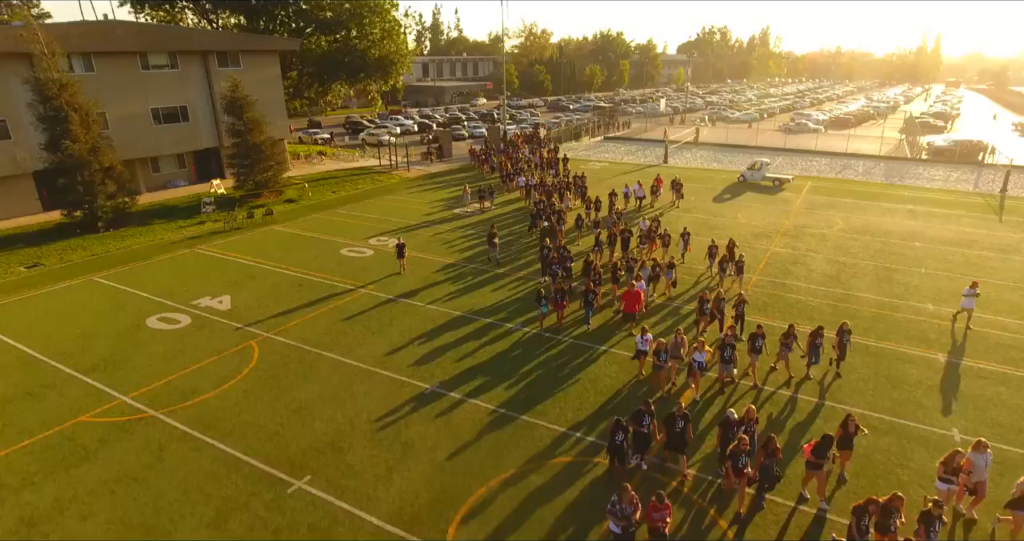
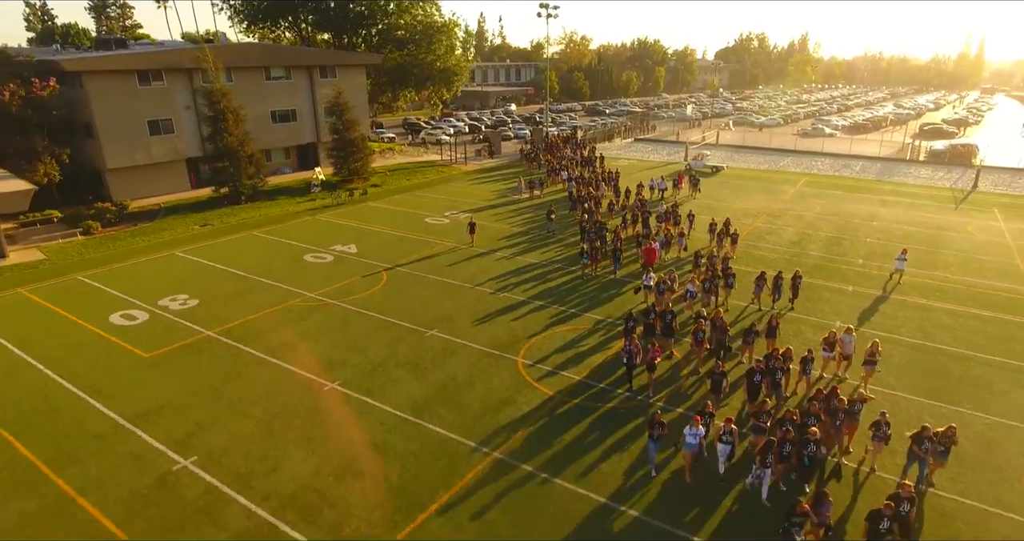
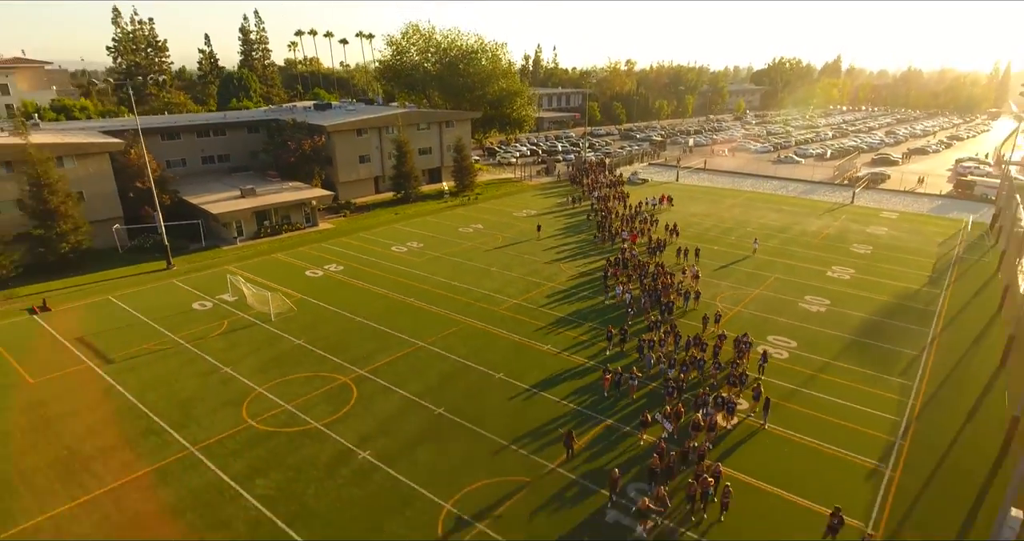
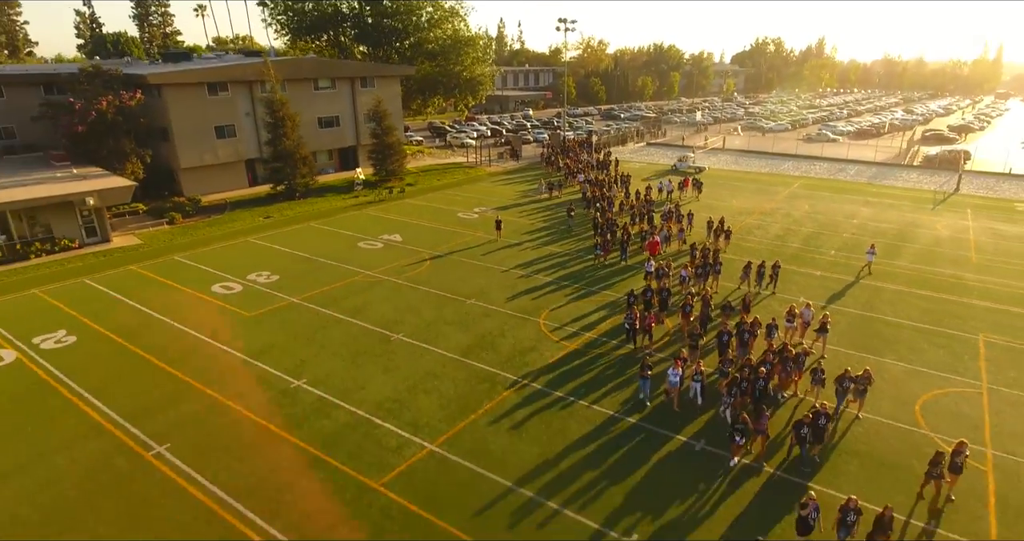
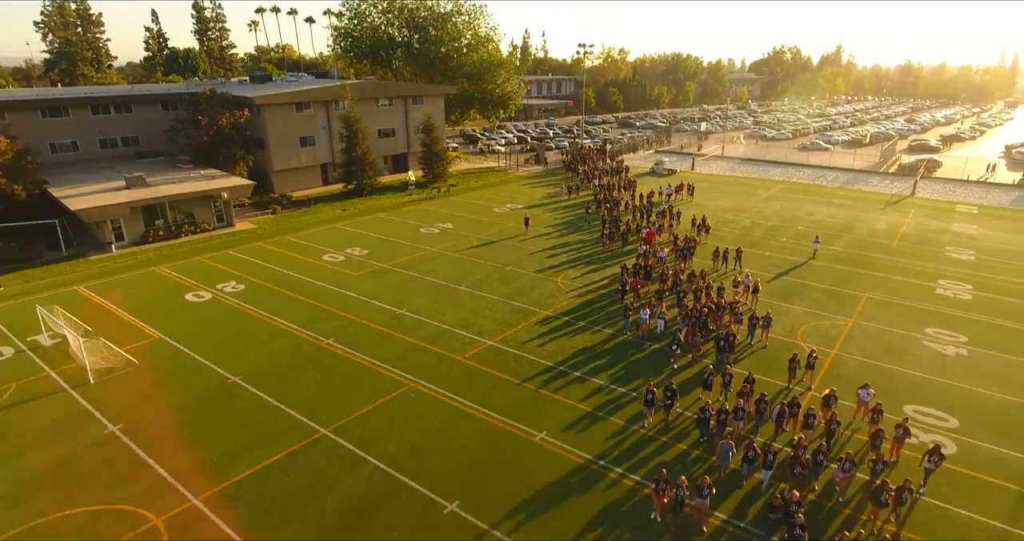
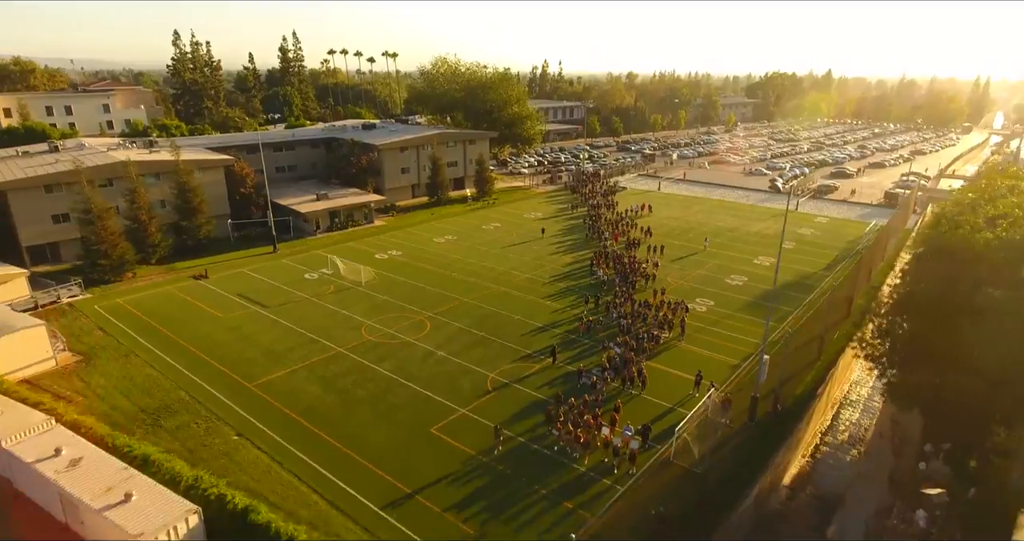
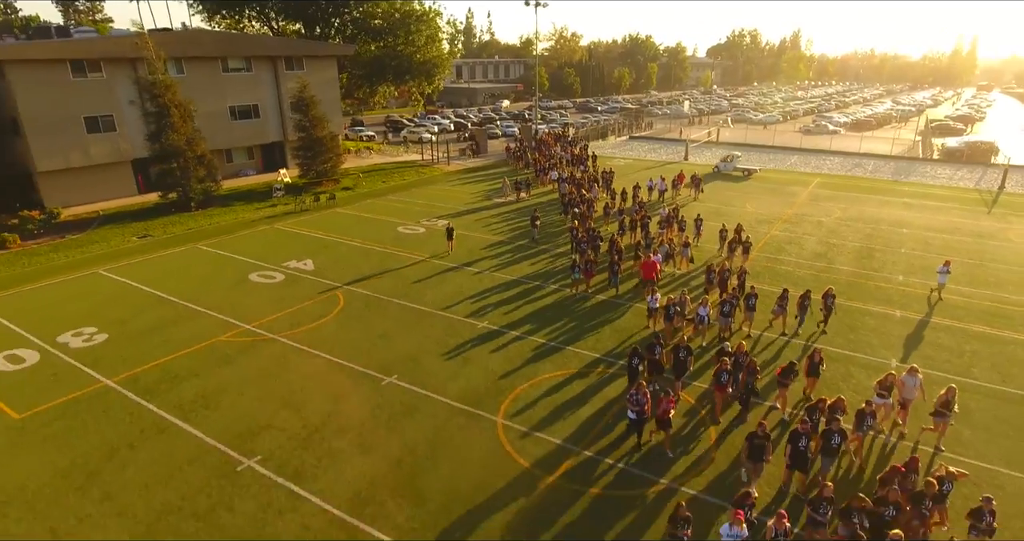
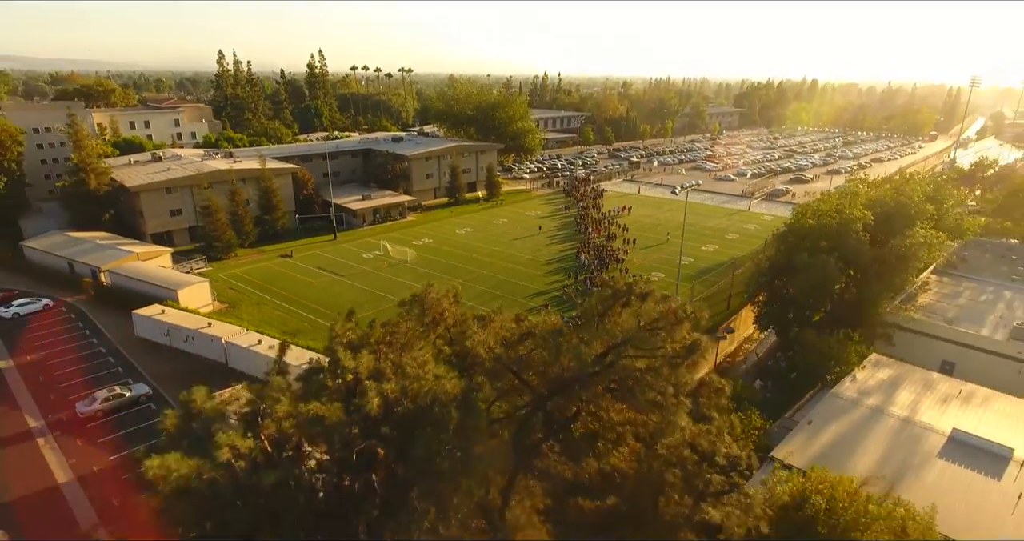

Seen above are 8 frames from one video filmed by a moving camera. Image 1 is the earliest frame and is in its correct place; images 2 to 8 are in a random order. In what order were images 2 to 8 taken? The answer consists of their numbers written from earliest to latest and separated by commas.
7, 2, 4, 5, 3, 6, 8
